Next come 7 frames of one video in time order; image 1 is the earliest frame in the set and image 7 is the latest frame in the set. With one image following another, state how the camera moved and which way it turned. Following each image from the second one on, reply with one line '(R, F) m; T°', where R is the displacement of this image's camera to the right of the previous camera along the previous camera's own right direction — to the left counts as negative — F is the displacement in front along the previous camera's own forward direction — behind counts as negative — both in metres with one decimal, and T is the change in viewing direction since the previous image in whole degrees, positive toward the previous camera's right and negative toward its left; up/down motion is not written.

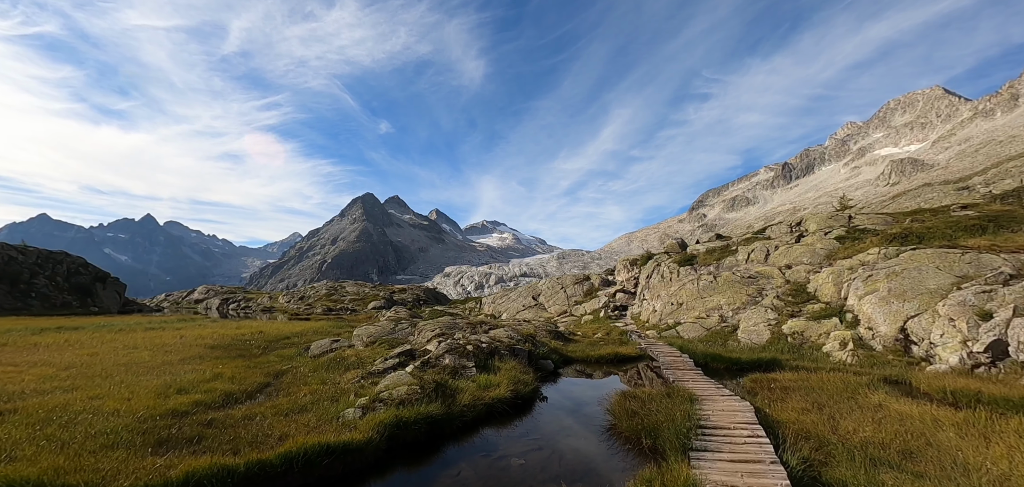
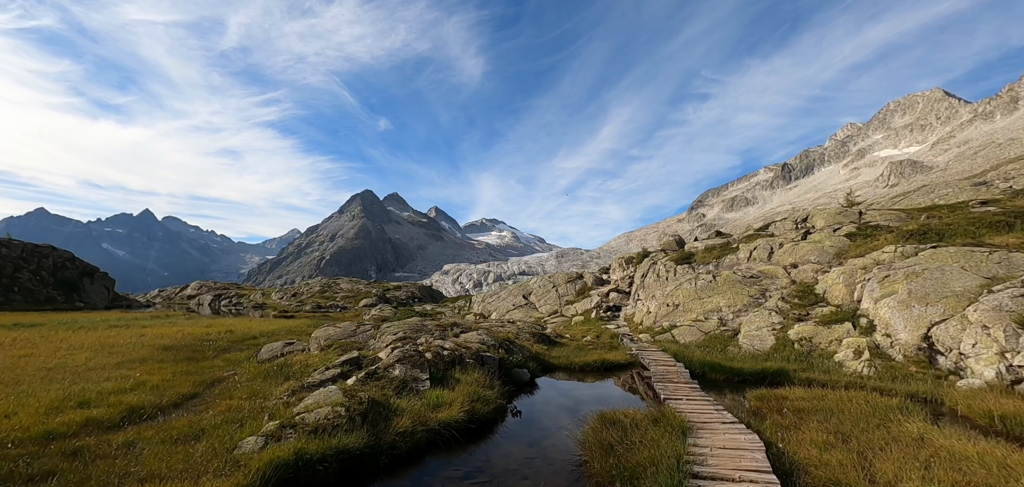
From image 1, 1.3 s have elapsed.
(+1.6, +3.4) m; 0°
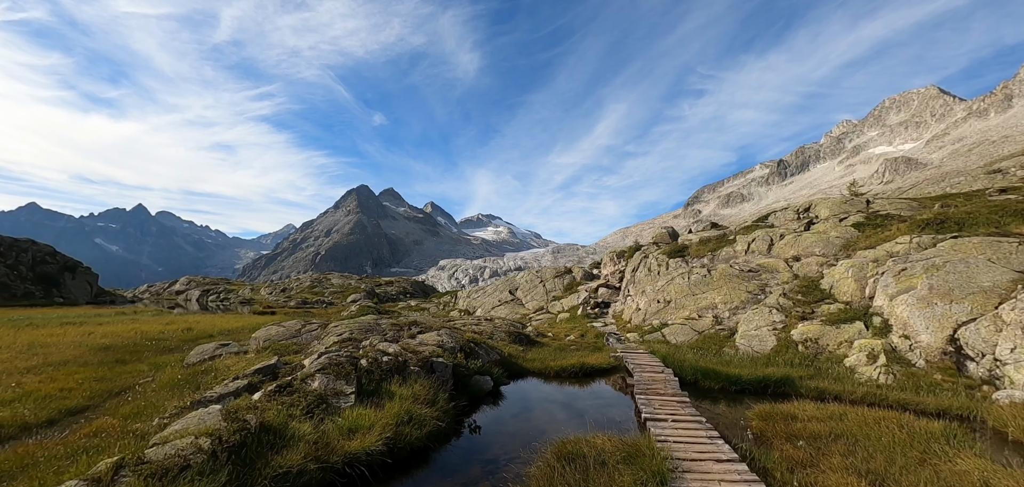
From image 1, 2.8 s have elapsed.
(+1.8, +3.6) m; 0°
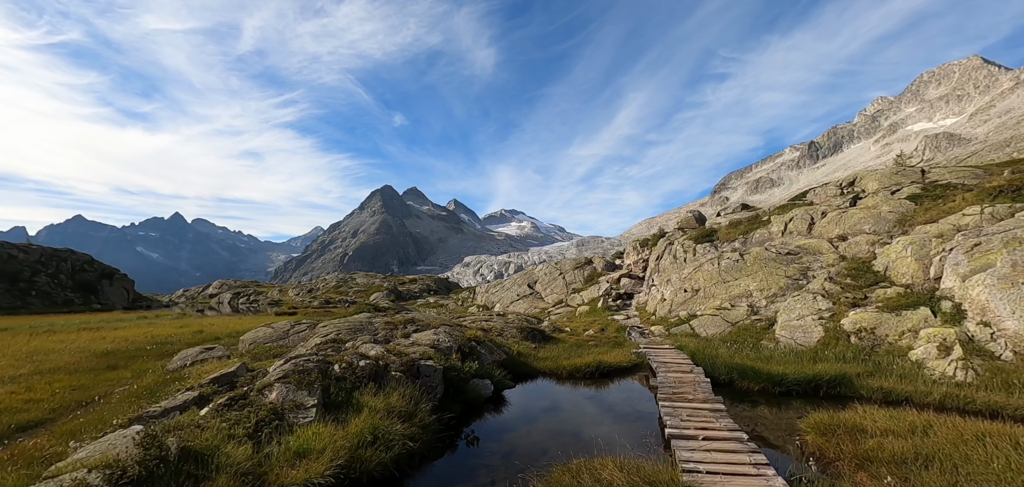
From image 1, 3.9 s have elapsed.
(+1.1, +2.8) m; -3°
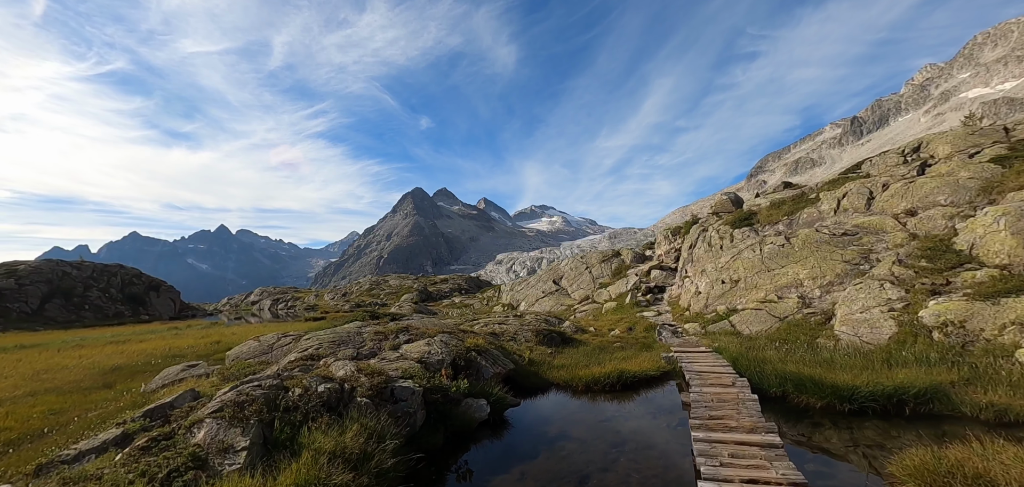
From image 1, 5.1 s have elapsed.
(+1.4, +3.1) m; -4°
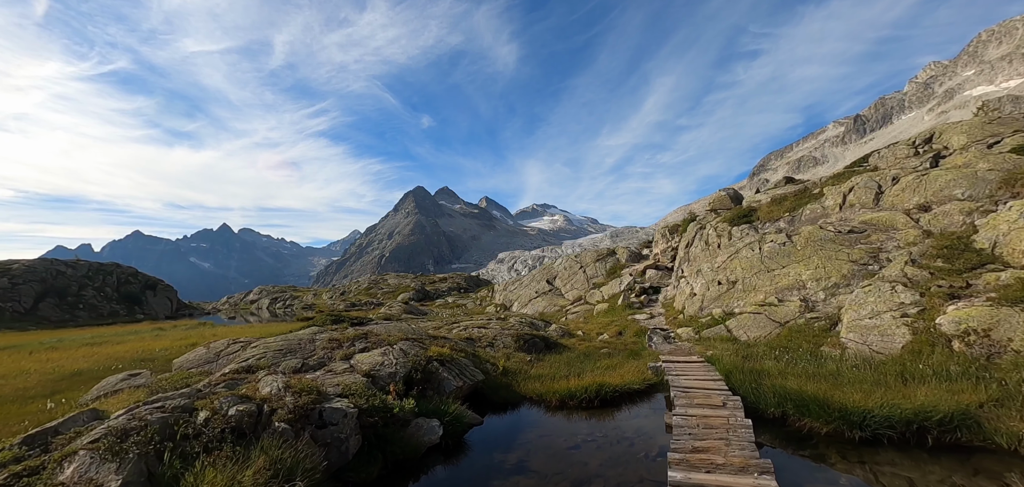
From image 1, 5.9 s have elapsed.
(+1.4, +2.1) m; 0°
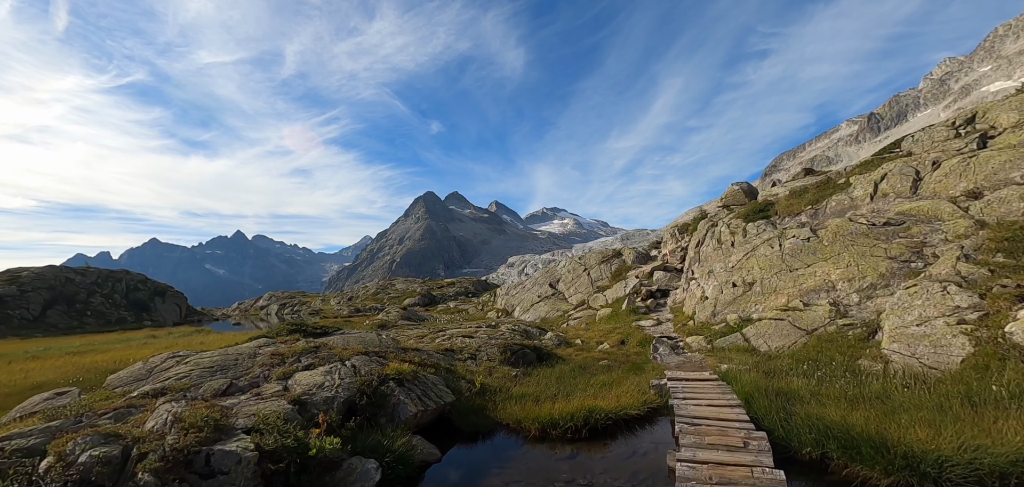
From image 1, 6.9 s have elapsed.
(+1.4, +2.9) m; -1°
